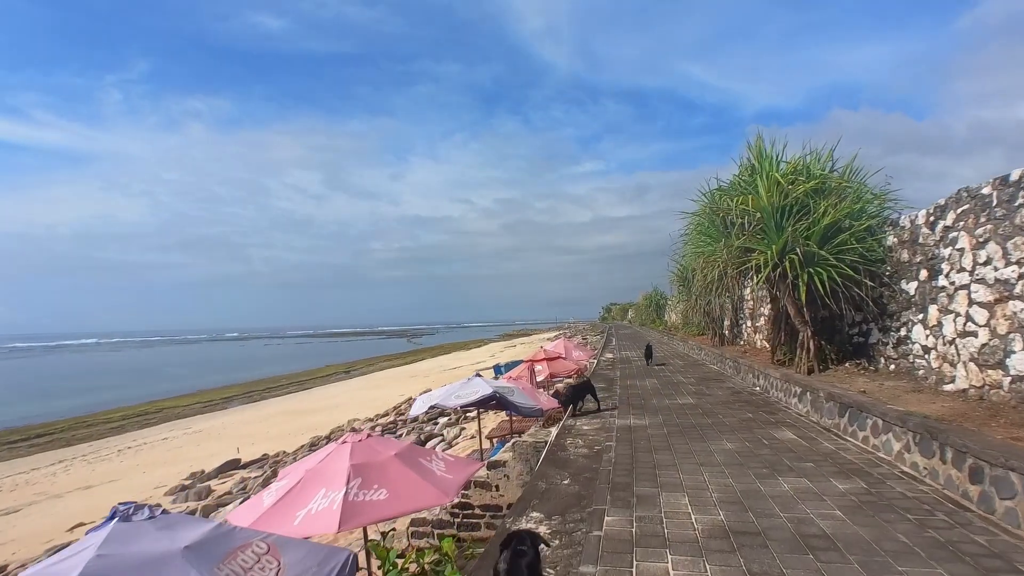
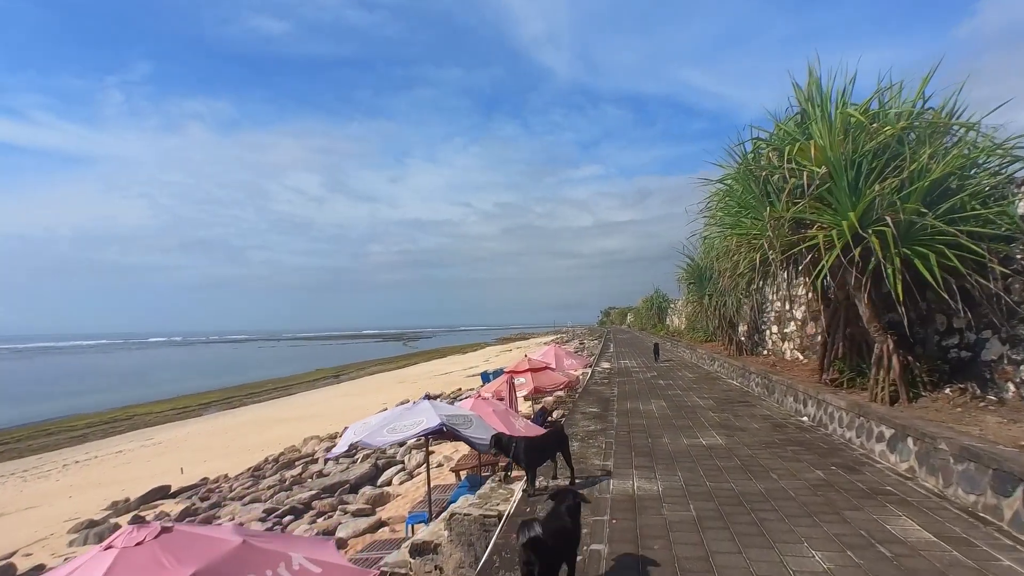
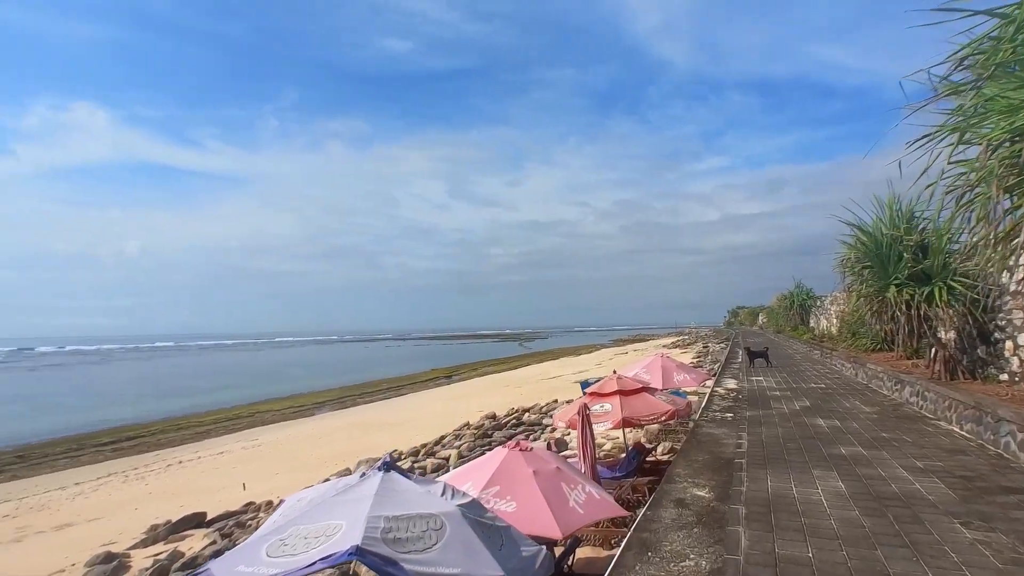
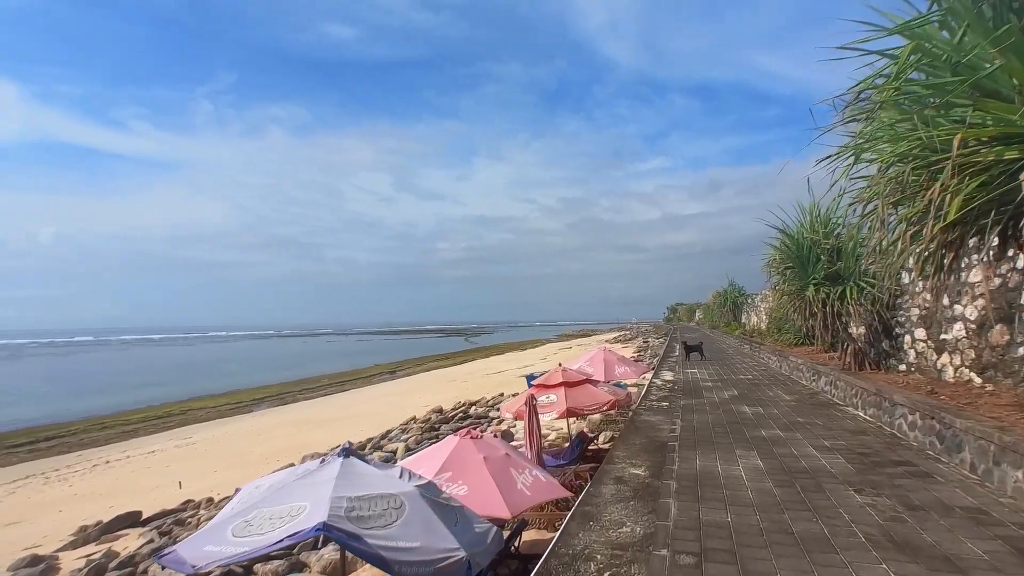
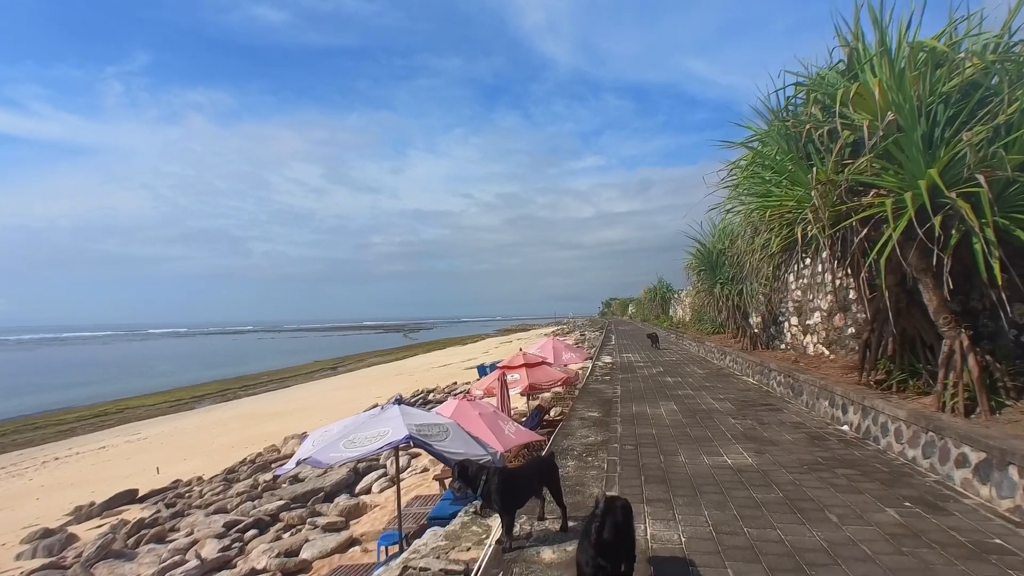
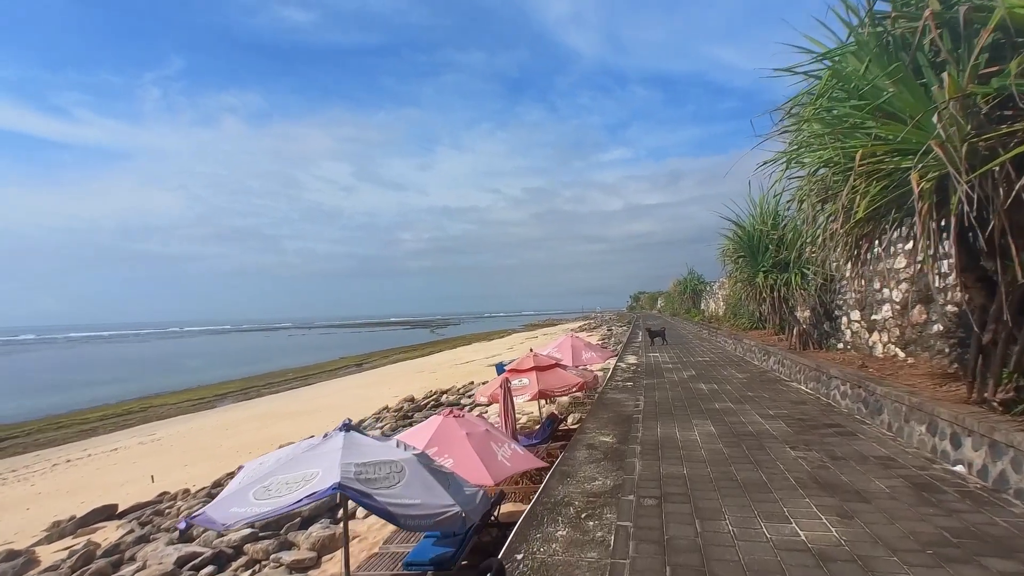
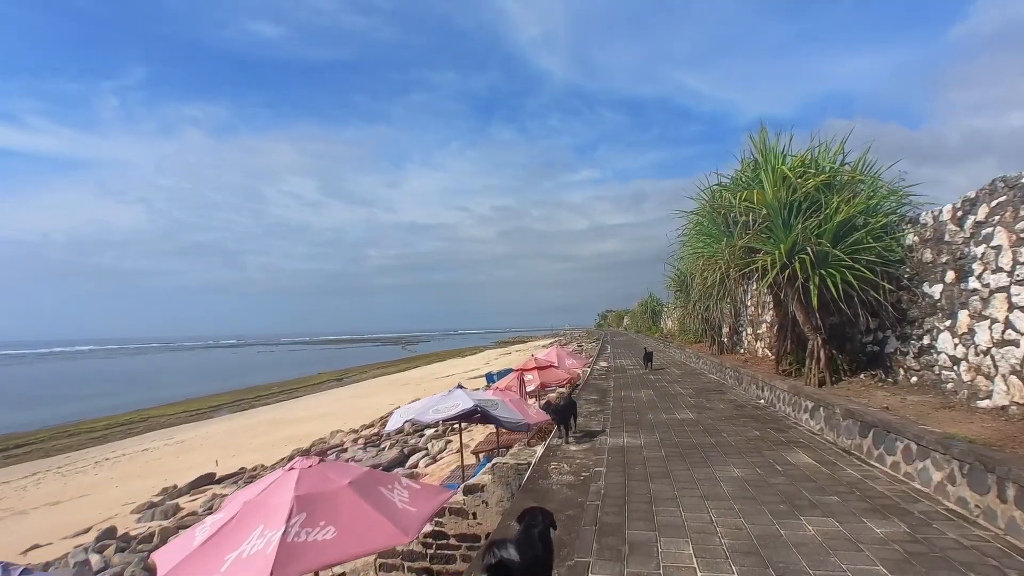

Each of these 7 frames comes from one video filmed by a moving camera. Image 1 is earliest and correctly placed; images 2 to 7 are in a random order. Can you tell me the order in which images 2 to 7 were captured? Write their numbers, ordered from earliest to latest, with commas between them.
7, 2, 5, 6, 4, 3
